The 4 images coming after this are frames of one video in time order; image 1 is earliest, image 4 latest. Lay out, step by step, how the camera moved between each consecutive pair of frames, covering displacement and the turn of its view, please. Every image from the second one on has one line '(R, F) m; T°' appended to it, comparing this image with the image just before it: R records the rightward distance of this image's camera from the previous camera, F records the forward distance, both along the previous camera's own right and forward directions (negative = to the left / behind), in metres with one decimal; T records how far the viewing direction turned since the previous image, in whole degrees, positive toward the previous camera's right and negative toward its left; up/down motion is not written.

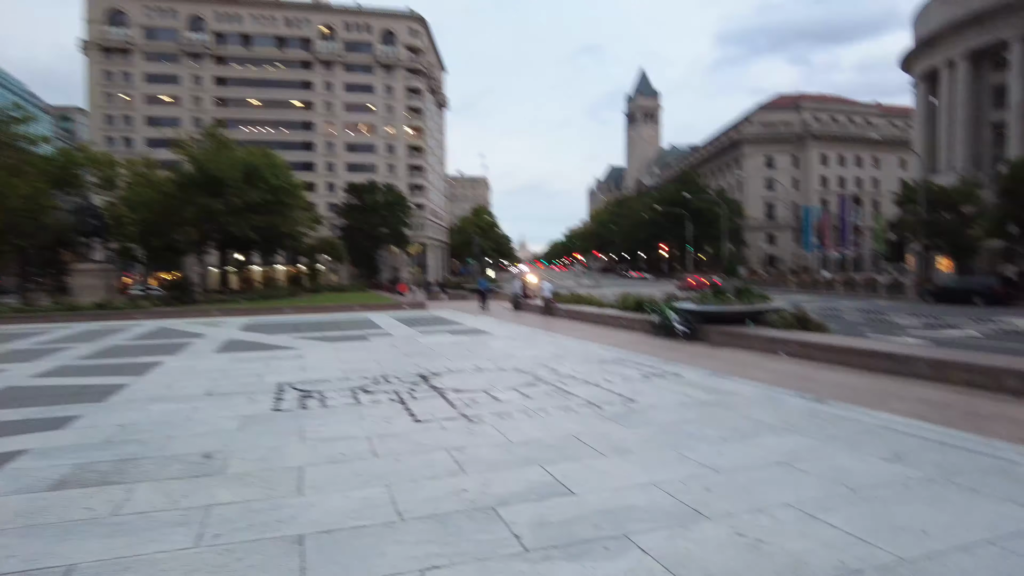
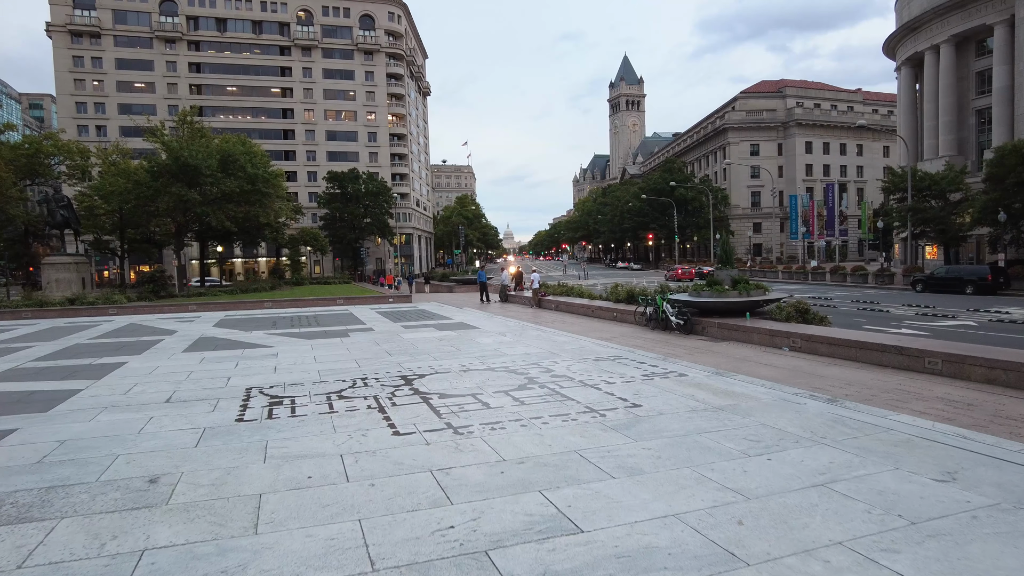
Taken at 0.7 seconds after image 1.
(0.0, +0.7) m; +1°
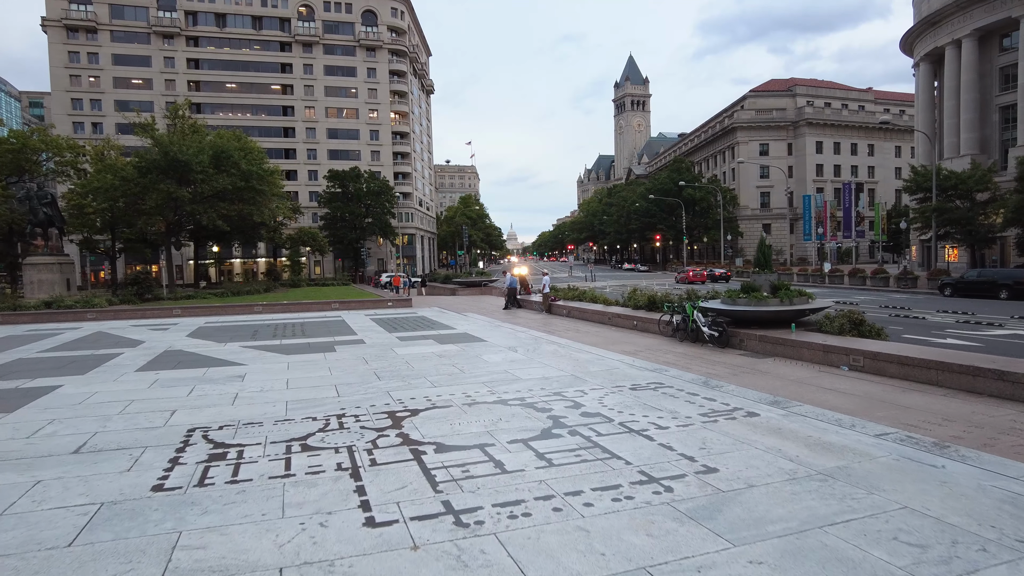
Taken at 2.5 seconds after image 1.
(-0.2, +1.9) m; 0°
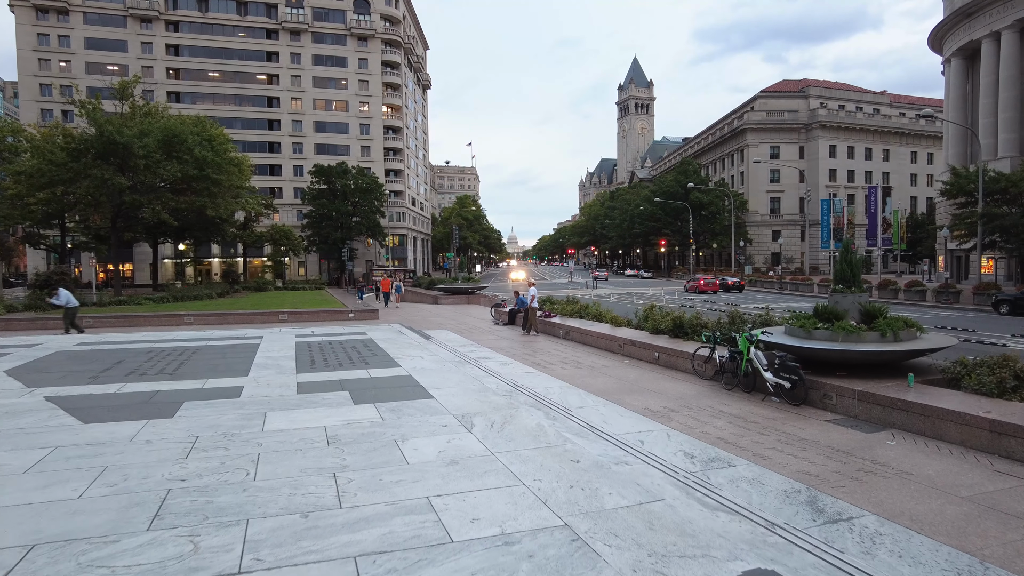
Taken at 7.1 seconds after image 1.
(+0.4, +4.8) m; 0°
